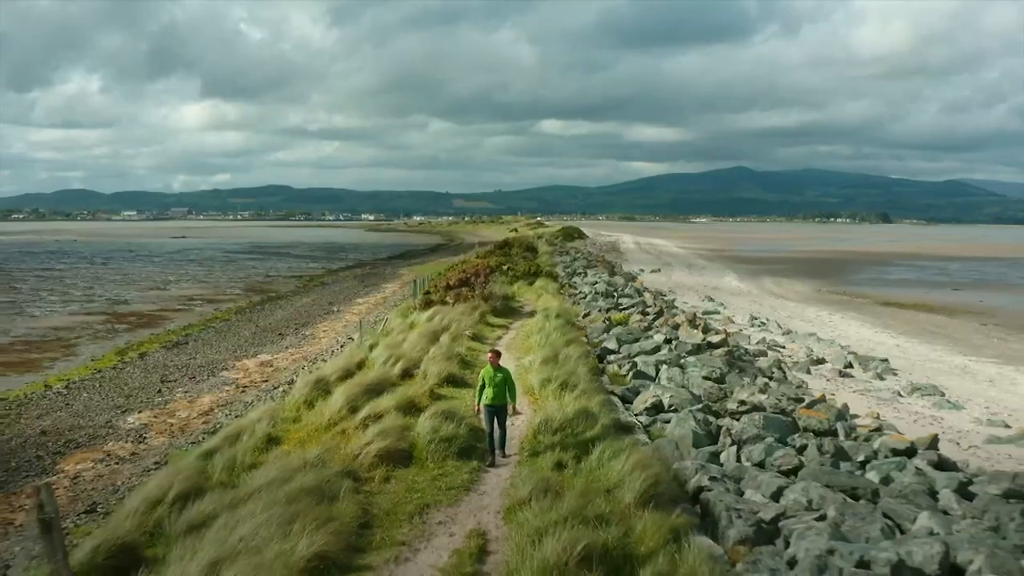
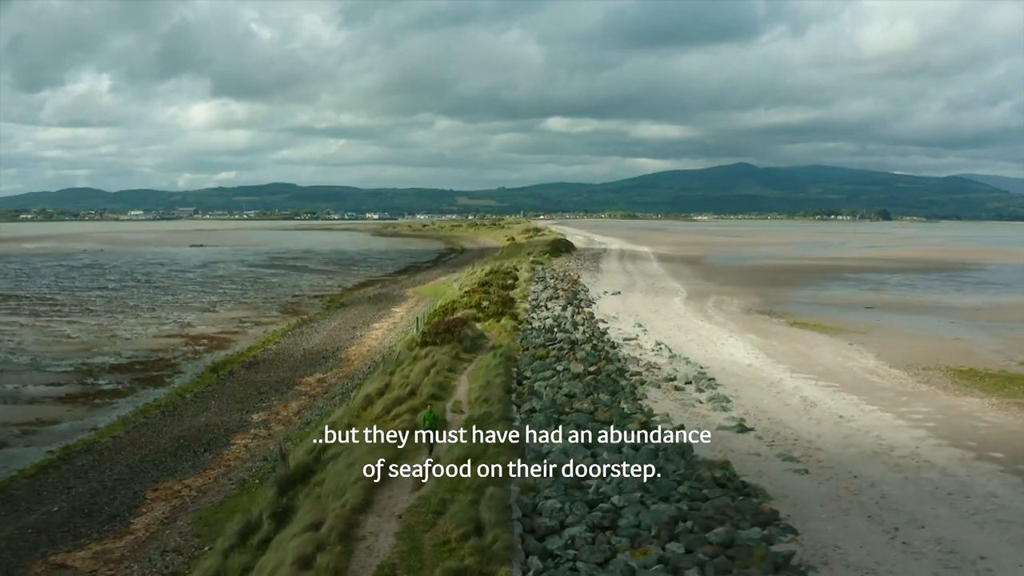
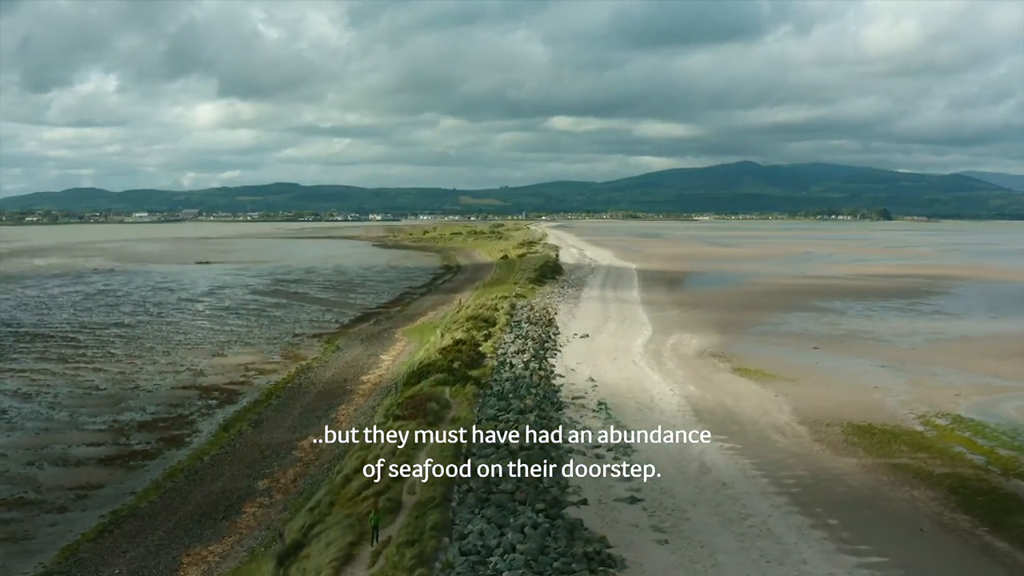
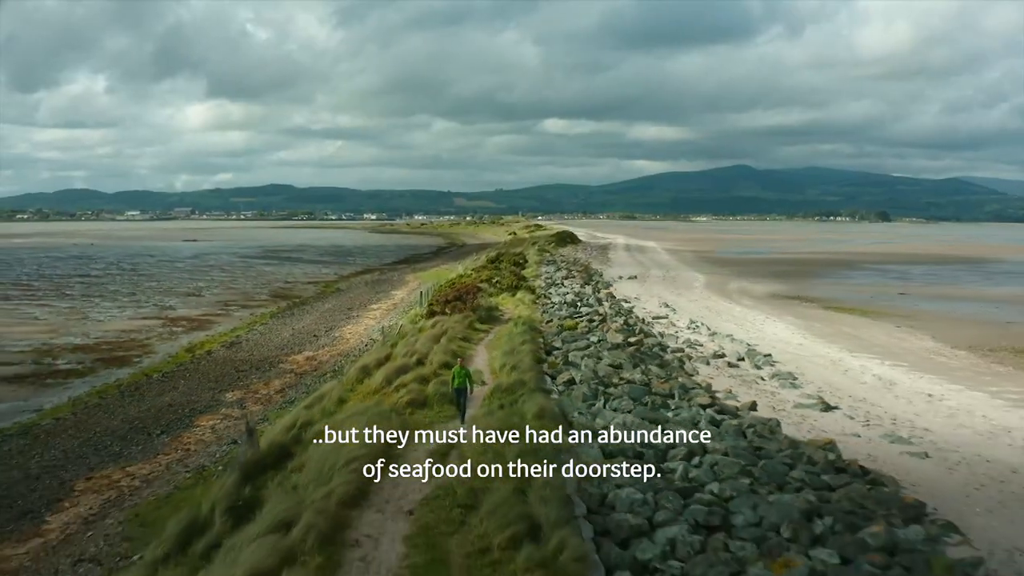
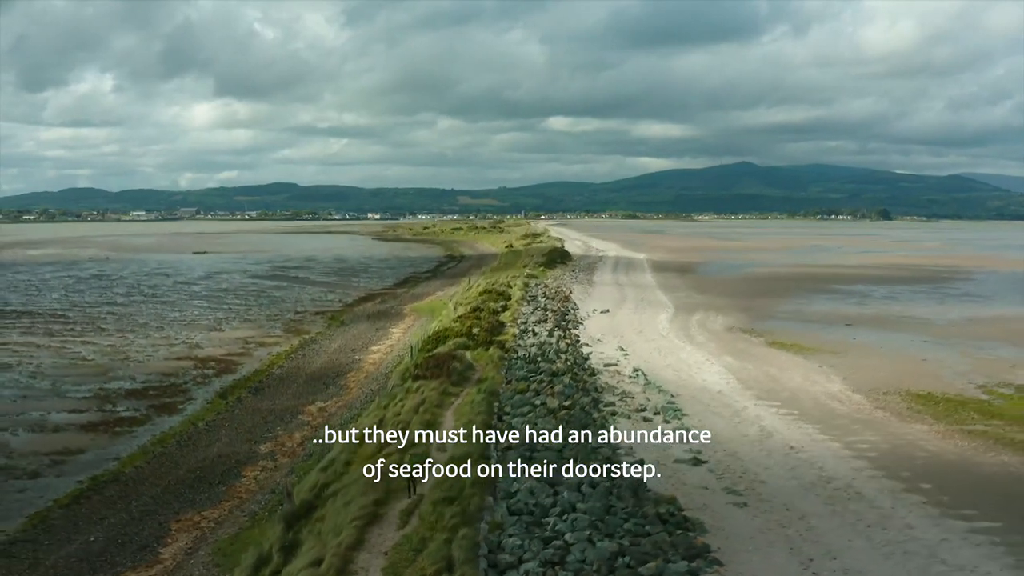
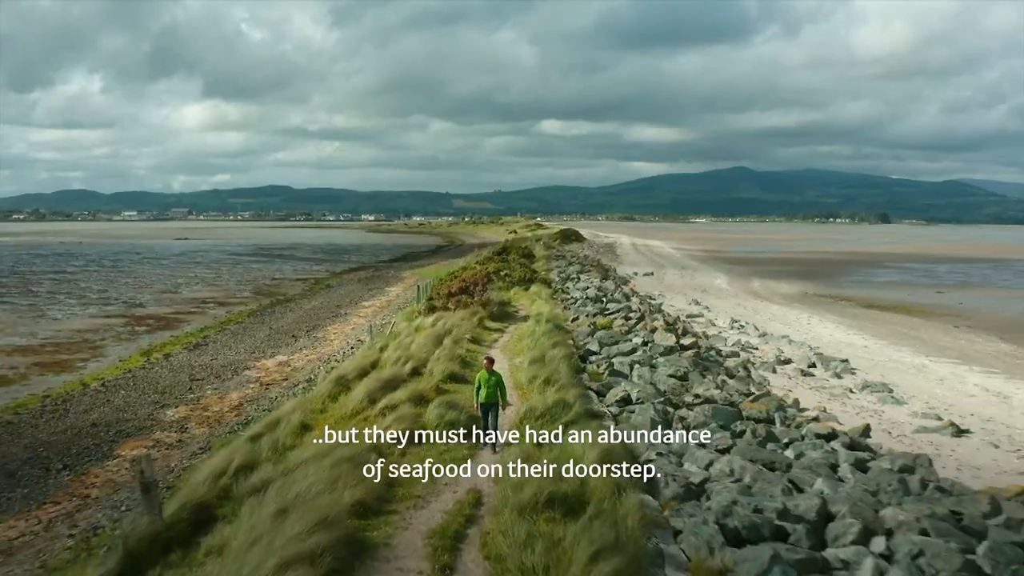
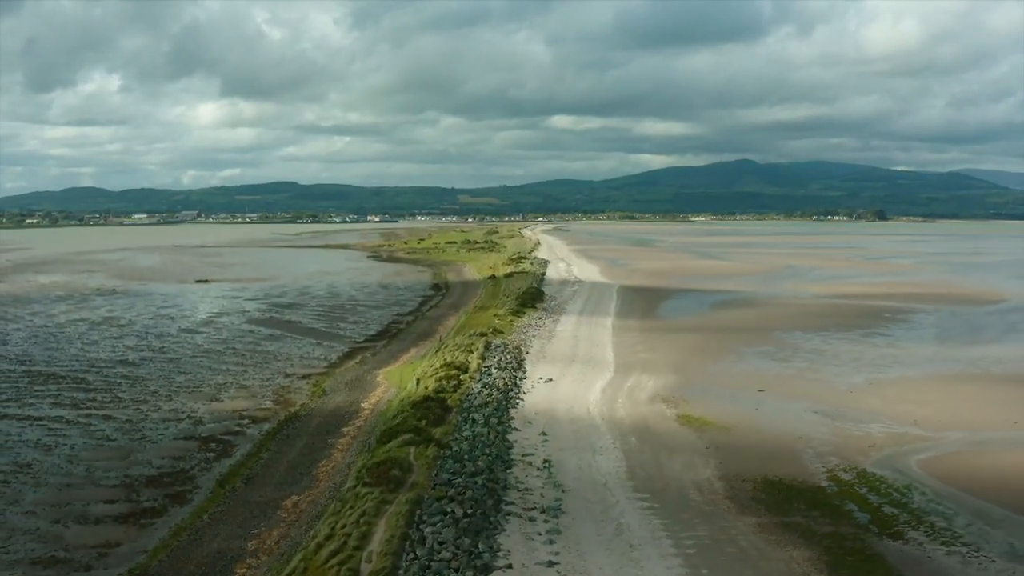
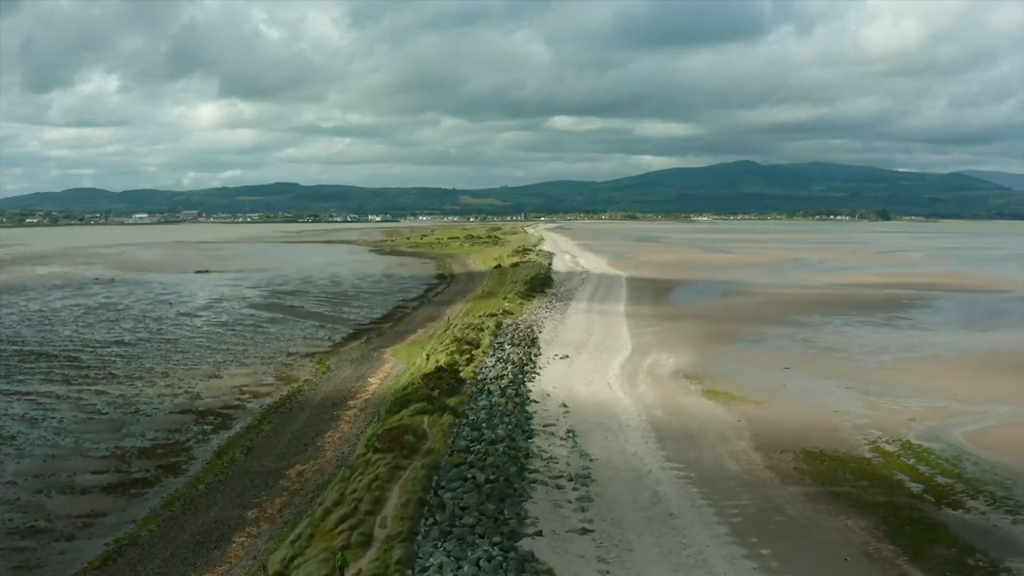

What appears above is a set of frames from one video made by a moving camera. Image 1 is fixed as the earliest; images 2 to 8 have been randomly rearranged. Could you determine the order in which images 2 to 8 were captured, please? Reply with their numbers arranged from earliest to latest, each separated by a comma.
6, 4, 2, 5, 3, 8, 7
